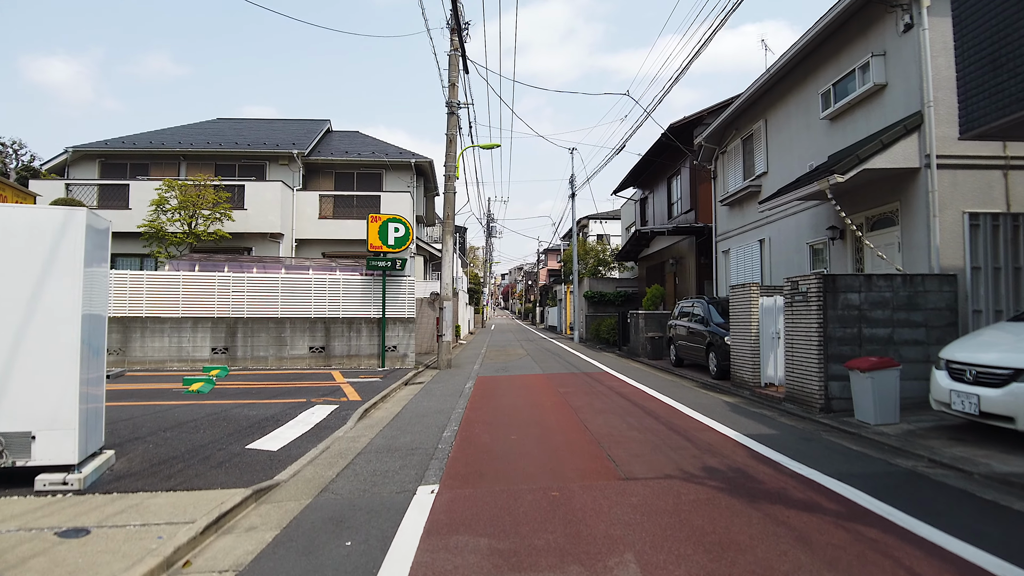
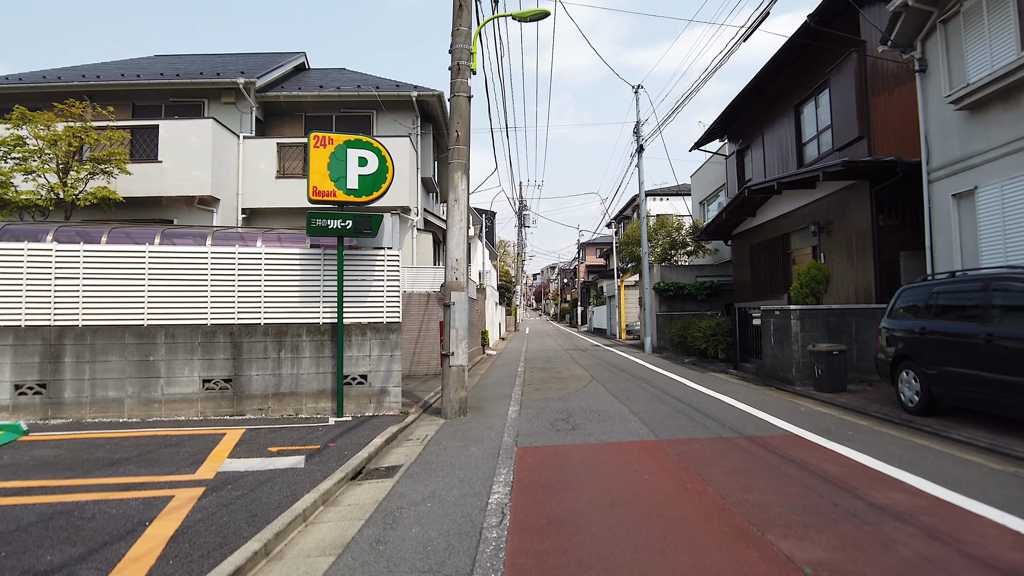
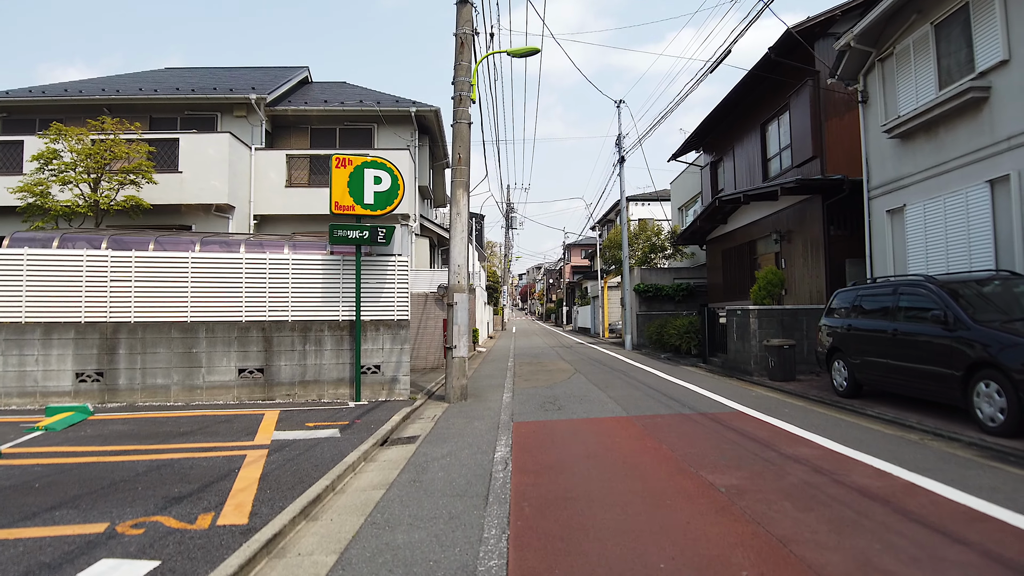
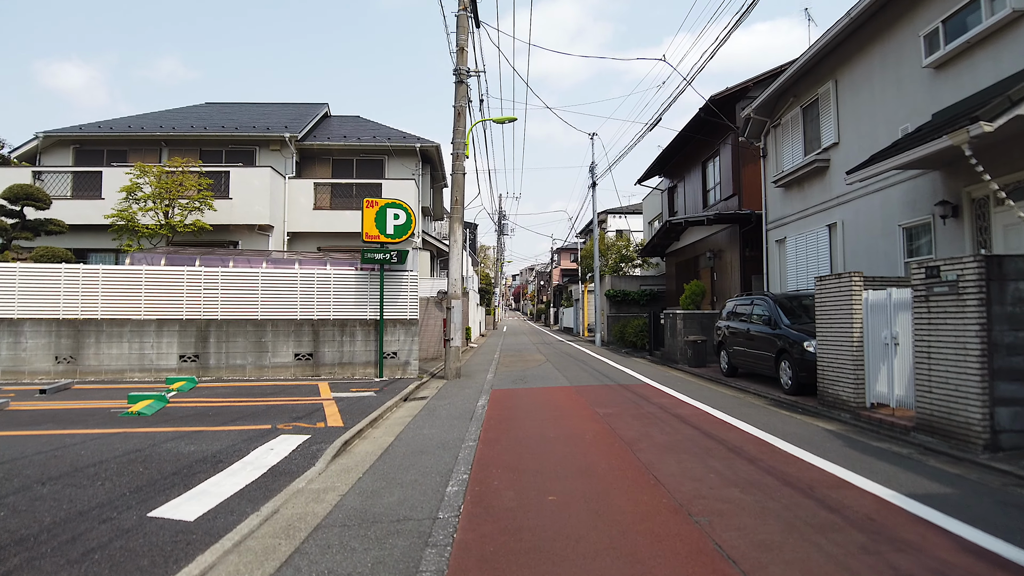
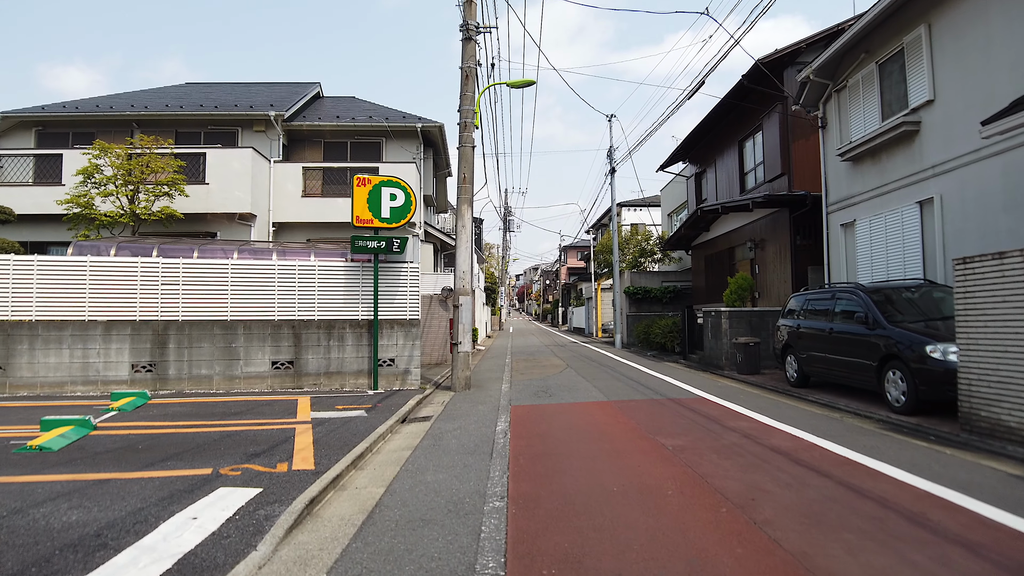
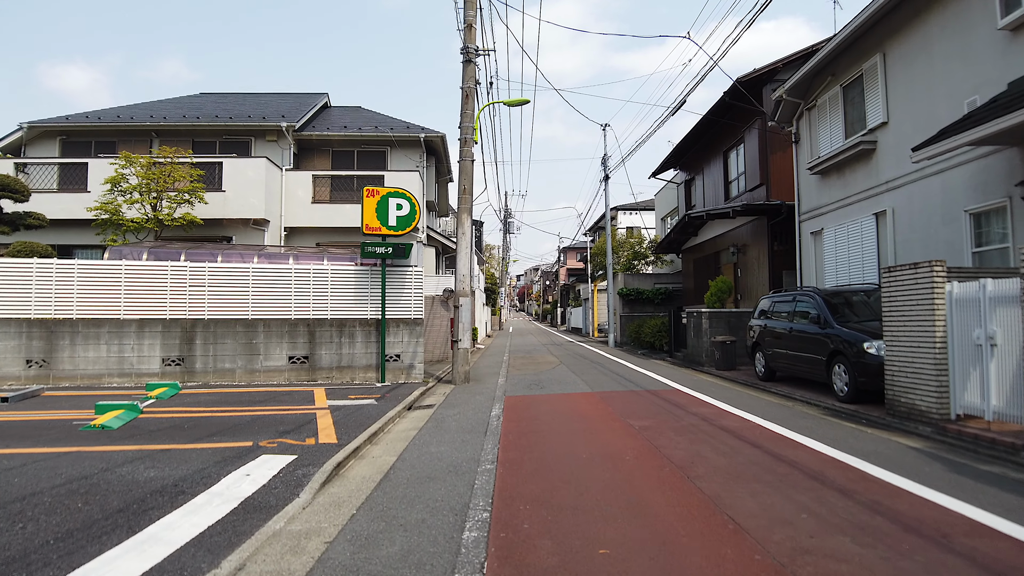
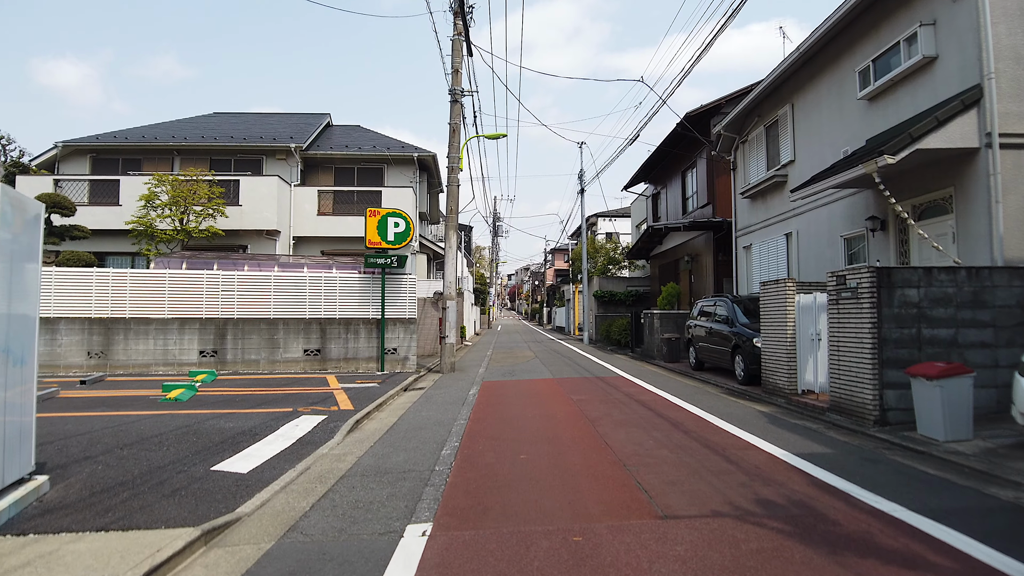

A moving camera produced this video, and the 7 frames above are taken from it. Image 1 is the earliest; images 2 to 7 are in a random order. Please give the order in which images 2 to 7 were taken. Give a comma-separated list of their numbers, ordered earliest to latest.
7, 4, 6, 5, 3, 2
